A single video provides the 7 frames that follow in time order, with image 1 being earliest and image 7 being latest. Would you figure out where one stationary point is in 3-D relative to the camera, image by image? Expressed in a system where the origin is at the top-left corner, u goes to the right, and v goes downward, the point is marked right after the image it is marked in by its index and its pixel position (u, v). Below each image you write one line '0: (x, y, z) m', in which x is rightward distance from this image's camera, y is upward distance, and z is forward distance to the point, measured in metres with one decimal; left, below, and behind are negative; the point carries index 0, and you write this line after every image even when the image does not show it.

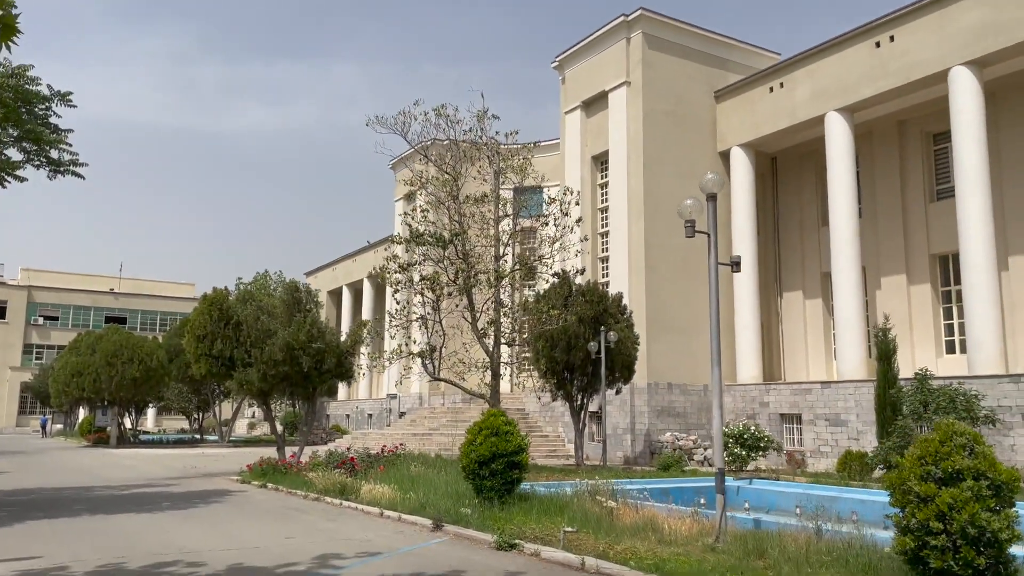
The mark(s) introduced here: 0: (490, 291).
0: (-0.4, 0.0, +15.6) m
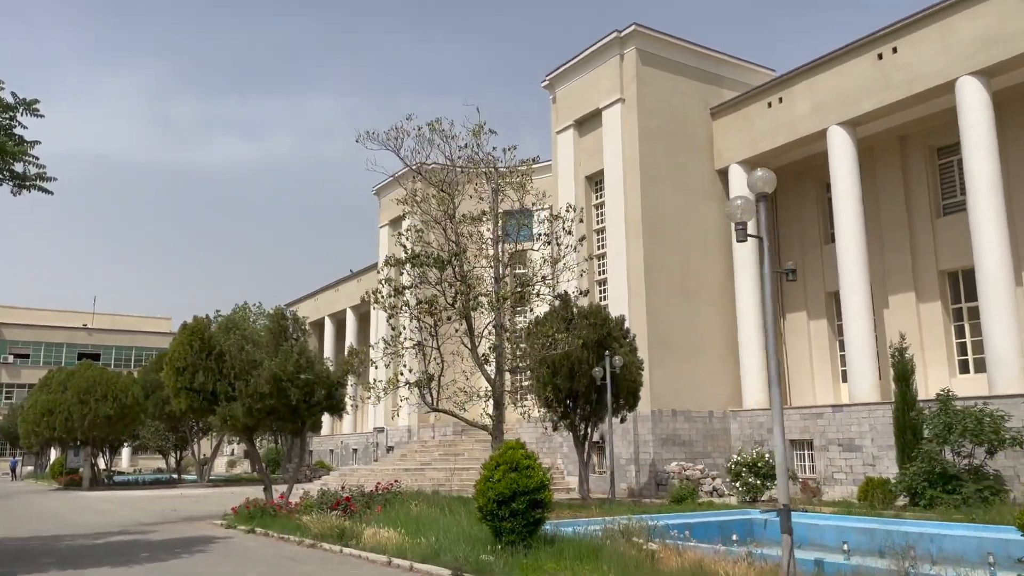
0: (-0.4, -0.5, +14.6) m
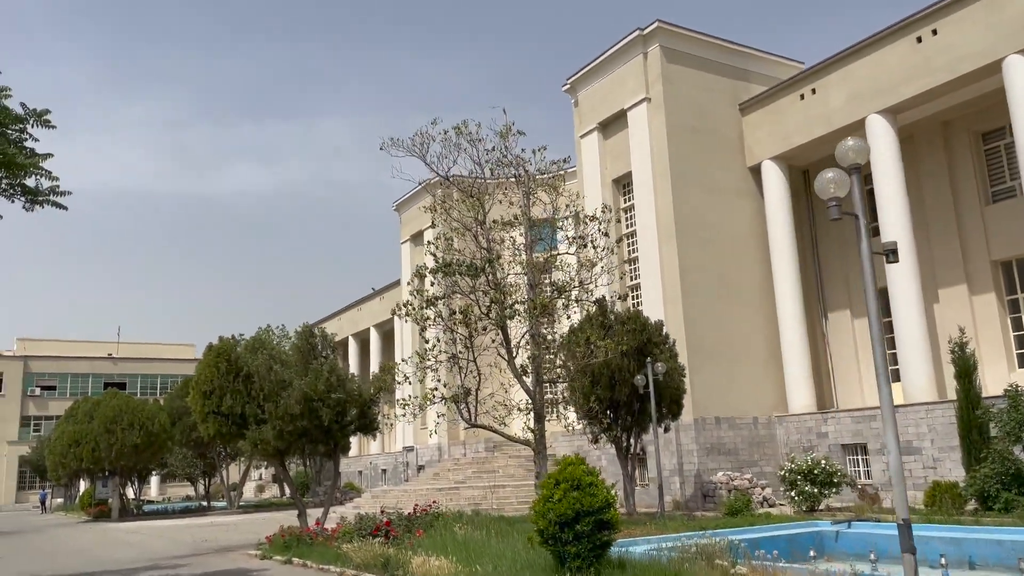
0: (+0.3, -0.6, +13.9) m
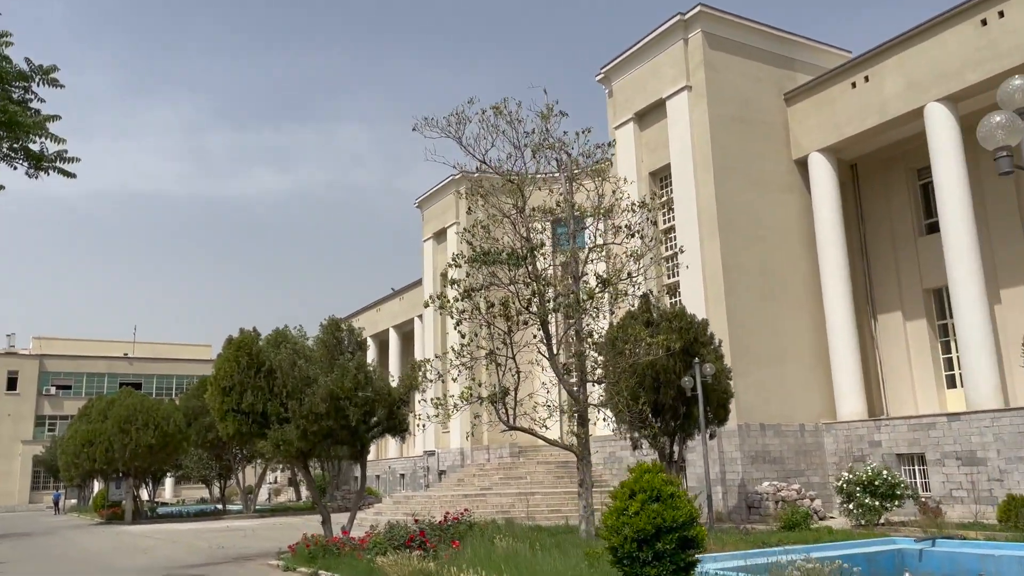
0: (+1.0, -0.5, +12.8) m
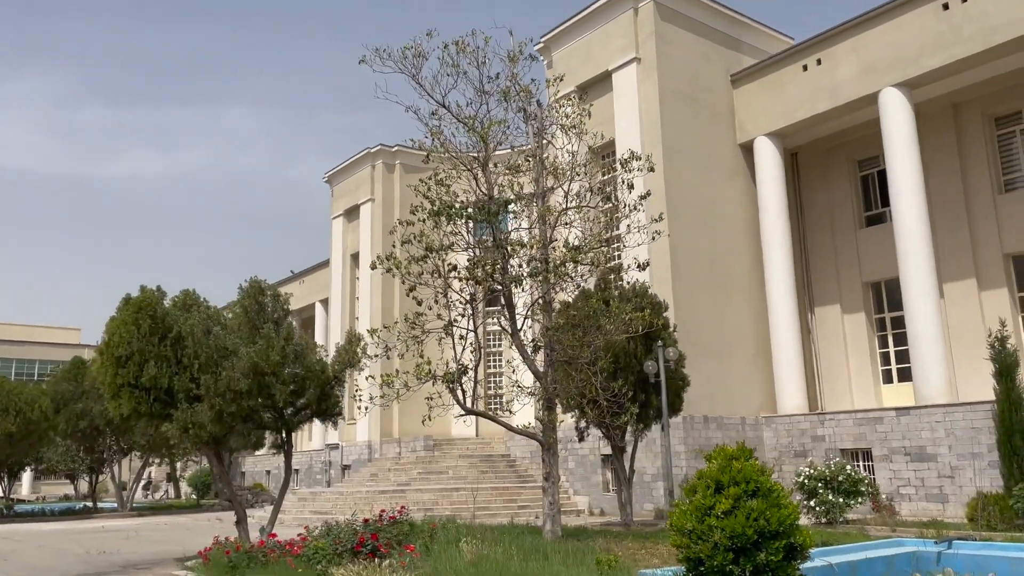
0: (+0.4, 0.0, +11.2) m
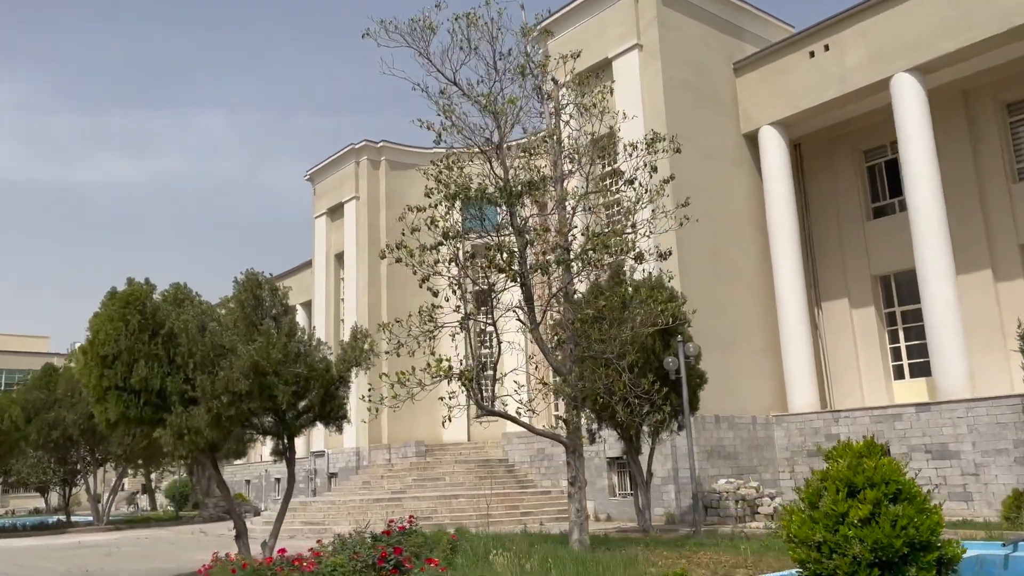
0: (+0.7, +0.1, +10.4) m
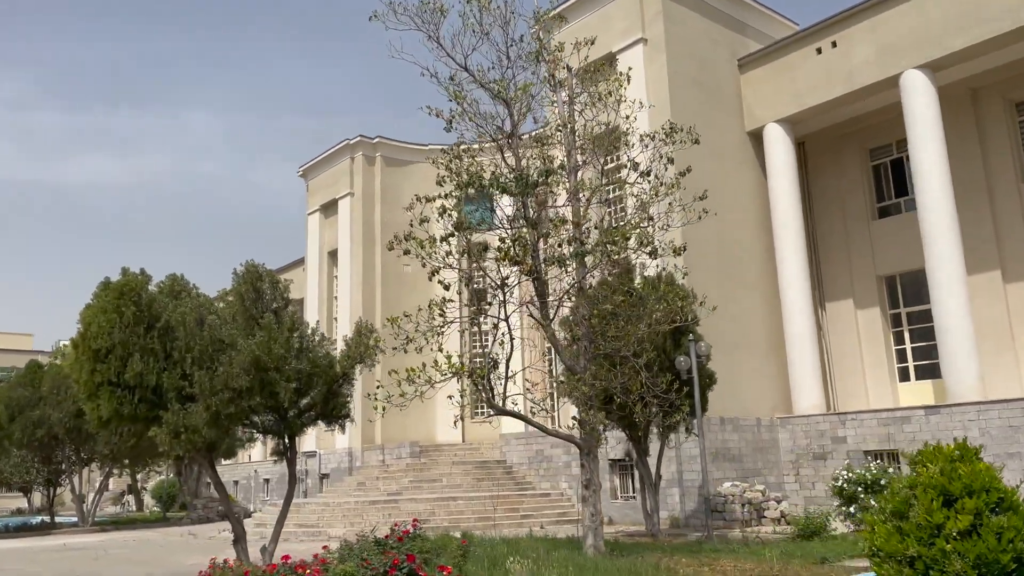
0: (+0.8, +0.2, +10.0) m
